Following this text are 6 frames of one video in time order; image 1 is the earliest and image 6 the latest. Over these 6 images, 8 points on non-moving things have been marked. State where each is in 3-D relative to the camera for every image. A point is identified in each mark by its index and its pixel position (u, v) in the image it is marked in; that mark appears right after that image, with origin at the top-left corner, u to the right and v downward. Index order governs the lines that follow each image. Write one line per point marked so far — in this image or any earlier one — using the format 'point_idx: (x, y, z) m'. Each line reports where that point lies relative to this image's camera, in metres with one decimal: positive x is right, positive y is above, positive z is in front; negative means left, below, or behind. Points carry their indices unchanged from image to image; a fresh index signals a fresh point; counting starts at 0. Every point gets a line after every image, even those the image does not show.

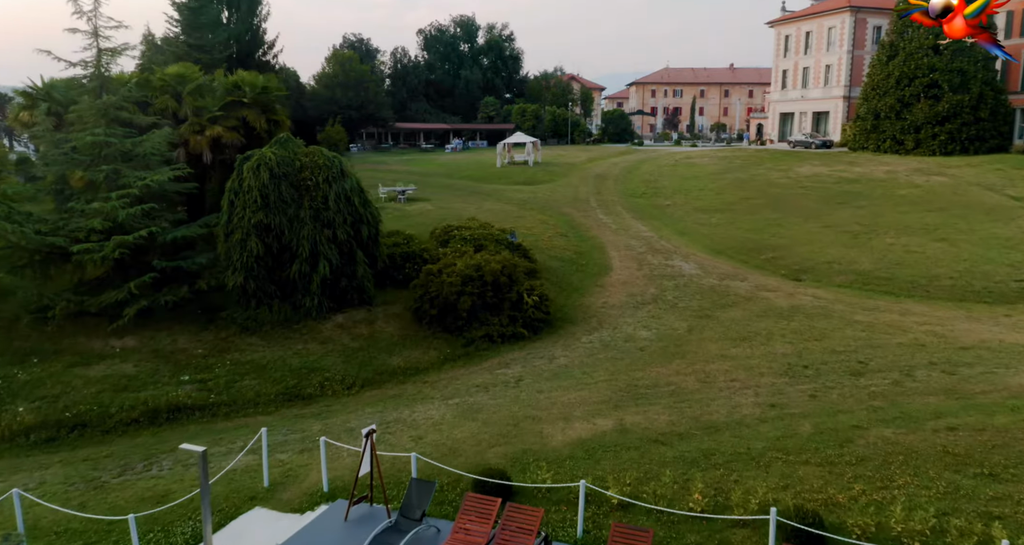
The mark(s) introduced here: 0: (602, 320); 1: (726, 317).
0: (+1.9, -1.0, +14.2) m
1: (+4.5, -0.9, +14.1) m
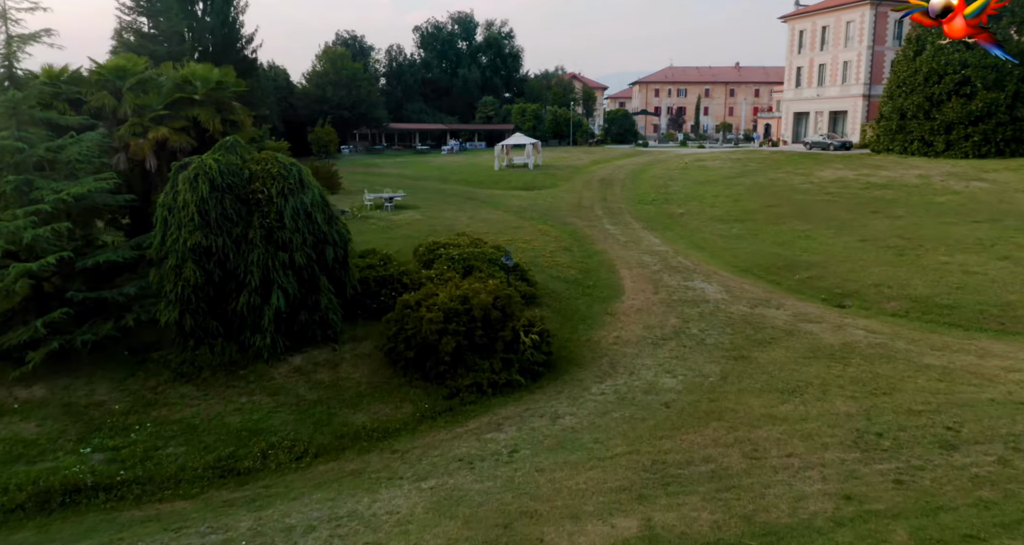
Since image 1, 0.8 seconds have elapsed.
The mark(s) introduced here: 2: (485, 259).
0: (+1.8, -1.6, +11.7) m
1: (+4.4, -1.5, +11.6) m
2: (-0.6, +0.3, +14.6) m
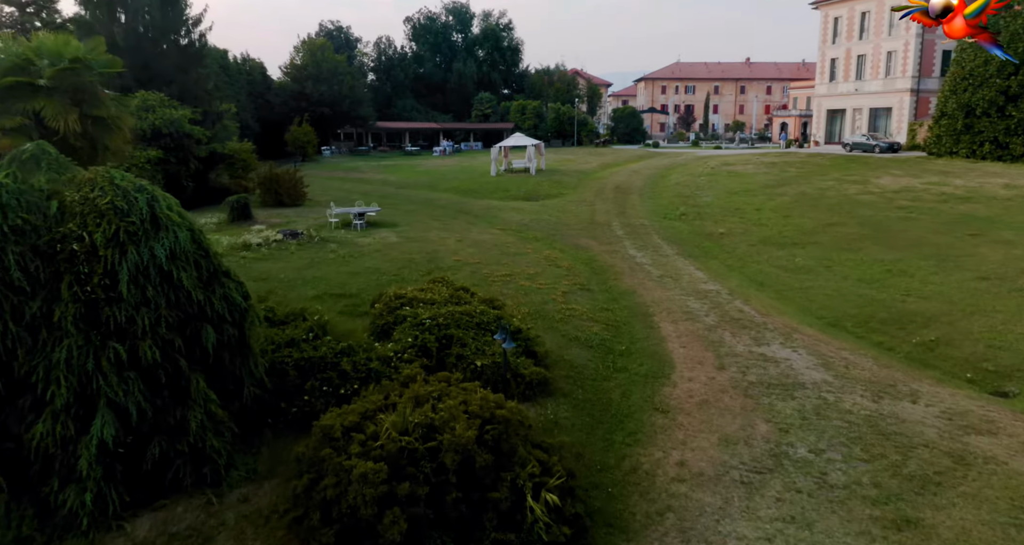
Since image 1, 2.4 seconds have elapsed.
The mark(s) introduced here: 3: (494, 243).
0: (+1.8, -2.6, +6.8) m
1: (+4.4, -2.5, +6.7) m
2: (-0.6, -0.8, +9.7) m
3: (-0.5, +0.8, +18.9) m
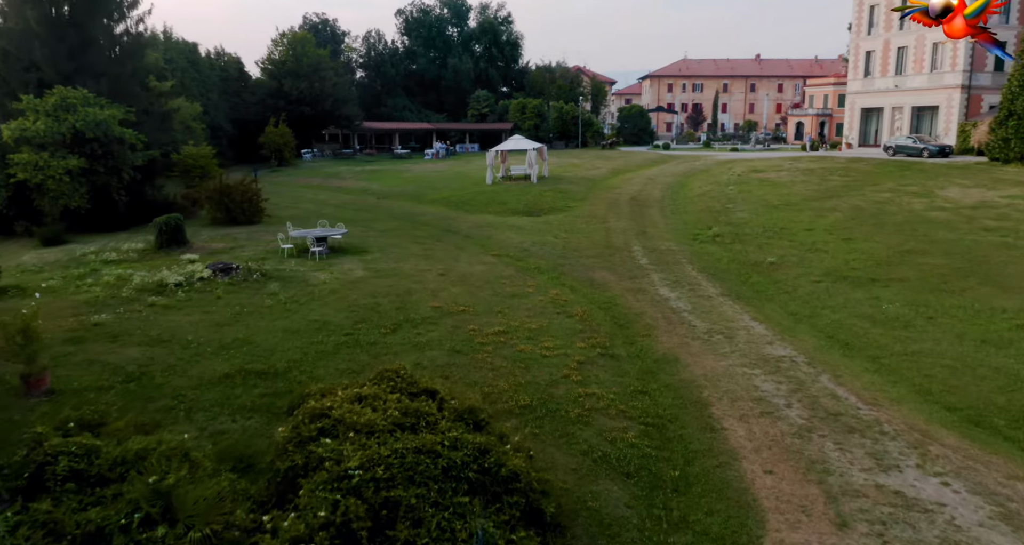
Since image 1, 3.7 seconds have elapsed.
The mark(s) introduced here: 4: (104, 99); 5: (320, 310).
0: (+1.7, -3.6, +2.8) m
1: (+4.3, -3.5, +2.7) m
2: (-0.7, -1.7, +5.7) m
3: (-0.6, -0.1, +14.9) m
4: (-12.1, +5.1, +19.9) m
5: (-3.5, -0.7, +12.2) m
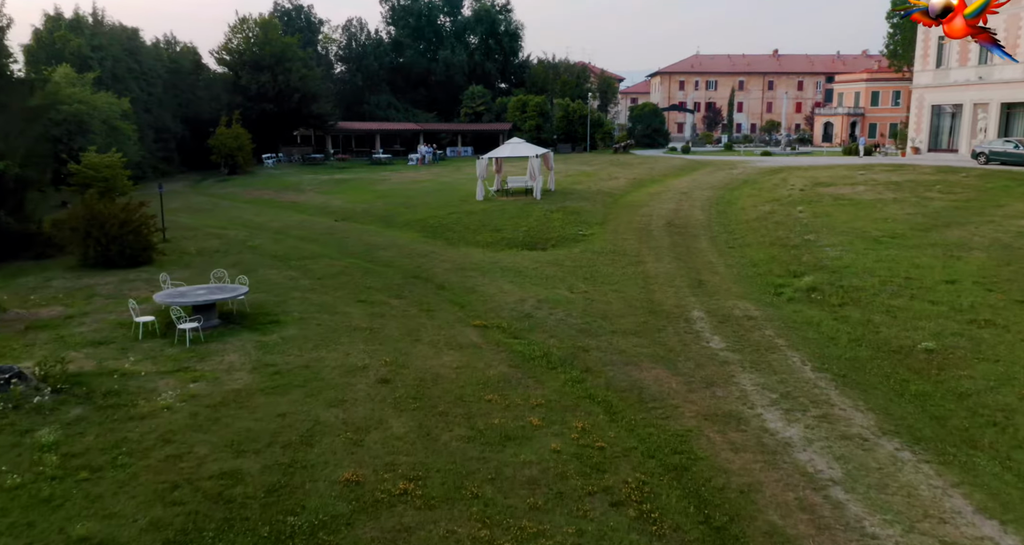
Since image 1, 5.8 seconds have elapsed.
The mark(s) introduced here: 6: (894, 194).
0: (+1.6, -4.9, -3.4) m
1: (+4.2, -4.9, -3.5) m
2: (-0.8, -3.1, -0.5) m
3: (-0.7, -1.5, +8.7) m
4: (-12.2, +3.8, +13.8) m
5: (-3.6, -2.0, +6.0) m
6: (+11.3, +2.3, +19.9) m
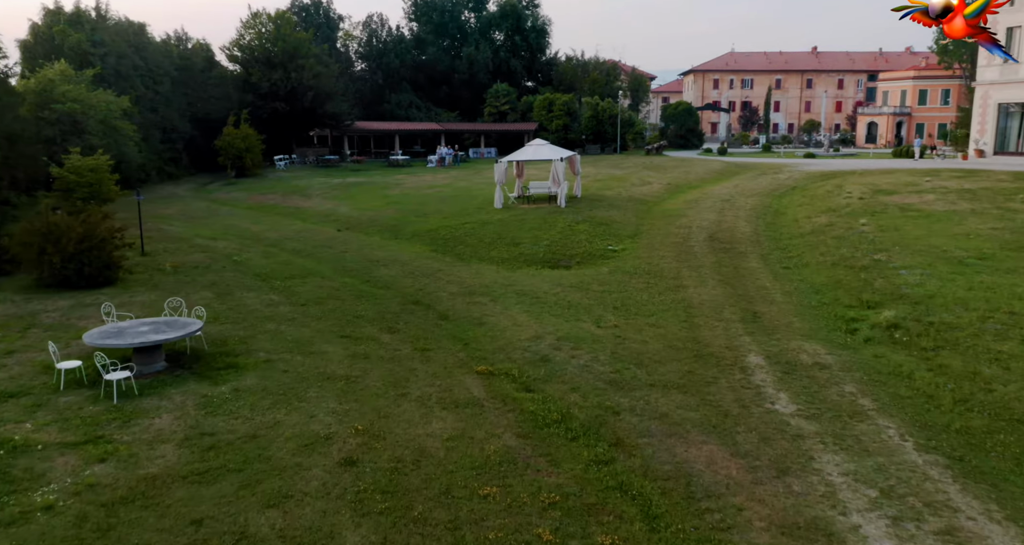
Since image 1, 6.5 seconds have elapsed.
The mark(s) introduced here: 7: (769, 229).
0: (+1.1, -5.4, -5.6) m
1: (+3.7, -5.4, -5.8) m
2: (-1.1, -3.5, -2.5) m
3: (-0.6, -1.9, +6.6) m
4: (-11.8, +3.4, +12.2) m
5: (-3.6, -2.5, +4.0) m
6: (+11.9, +1.7, +17.3) m
7: (+6.7, +1.3, +17.7) m
